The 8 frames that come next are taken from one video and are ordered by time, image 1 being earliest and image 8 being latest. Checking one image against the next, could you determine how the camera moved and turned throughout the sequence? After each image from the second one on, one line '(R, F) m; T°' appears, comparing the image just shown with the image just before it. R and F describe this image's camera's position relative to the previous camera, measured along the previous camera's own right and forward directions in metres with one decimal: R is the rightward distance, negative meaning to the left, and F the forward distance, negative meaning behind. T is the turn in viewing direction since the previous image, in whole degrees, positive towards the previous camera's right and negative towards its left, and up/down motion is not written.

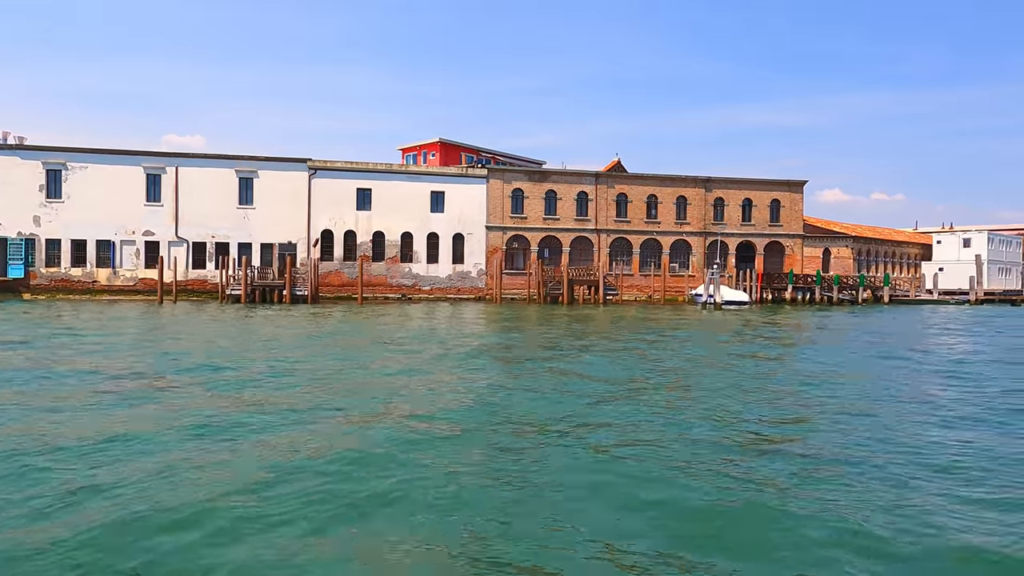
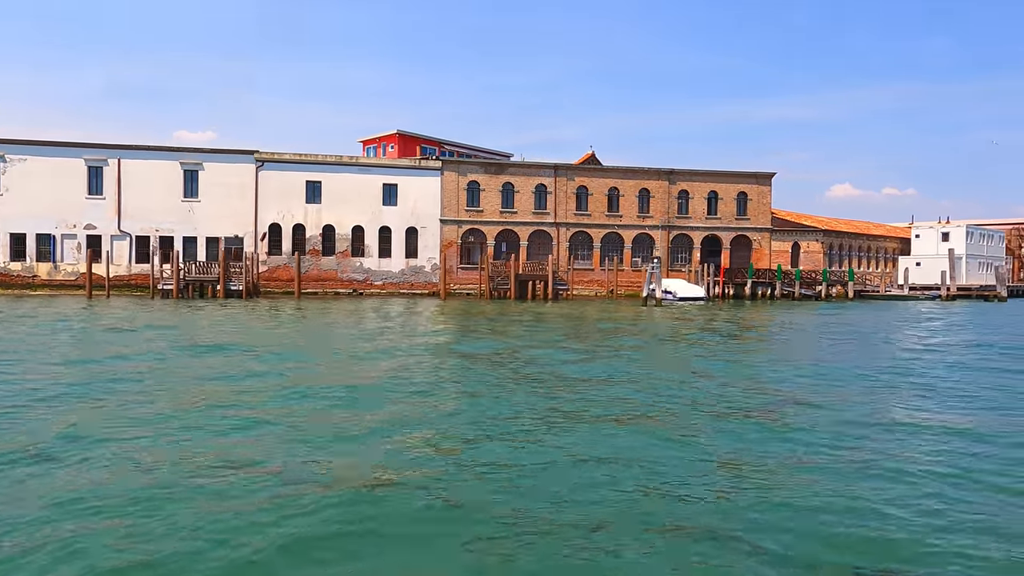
(+3.1, +0.9) m; -1°
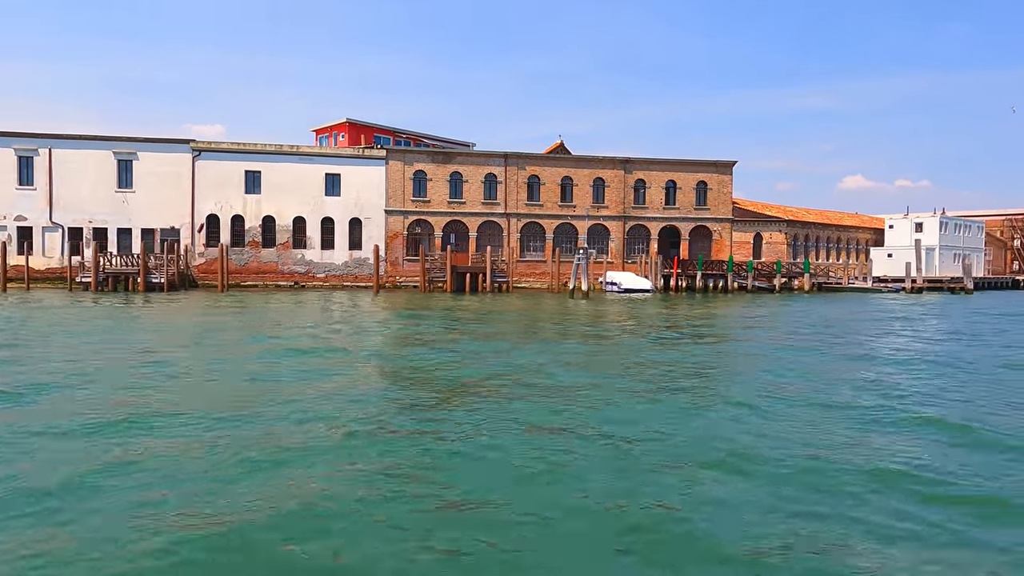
(+3.4, +1.1) m; -1°
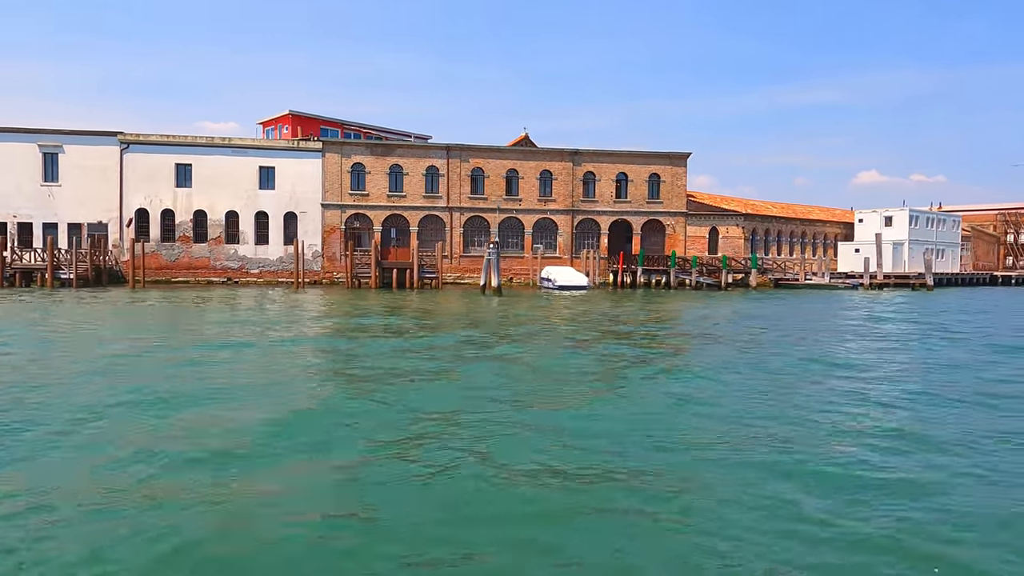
(+3.8, +1.2) m; -1°
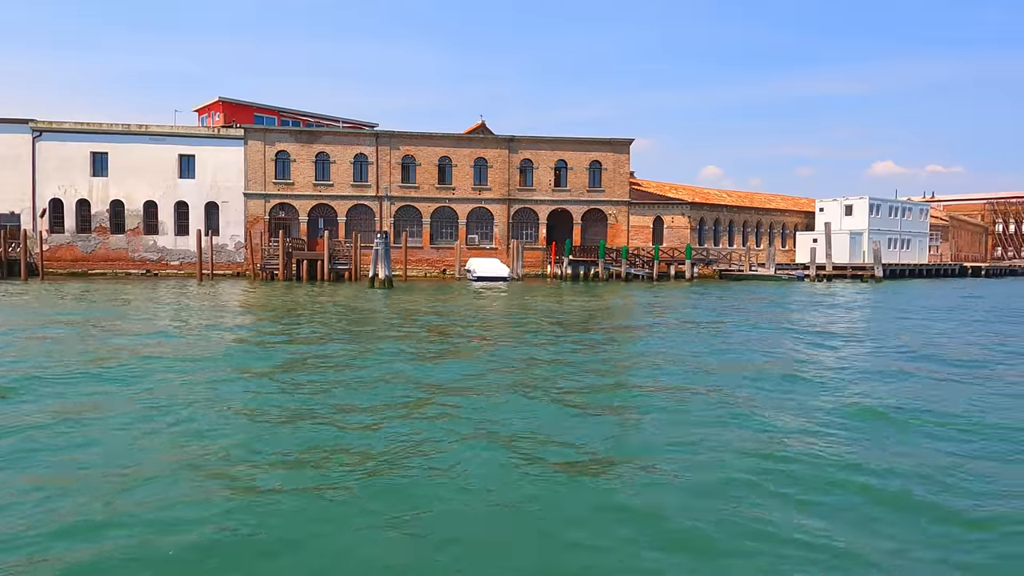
(+4.1, +1.4) m; -1°
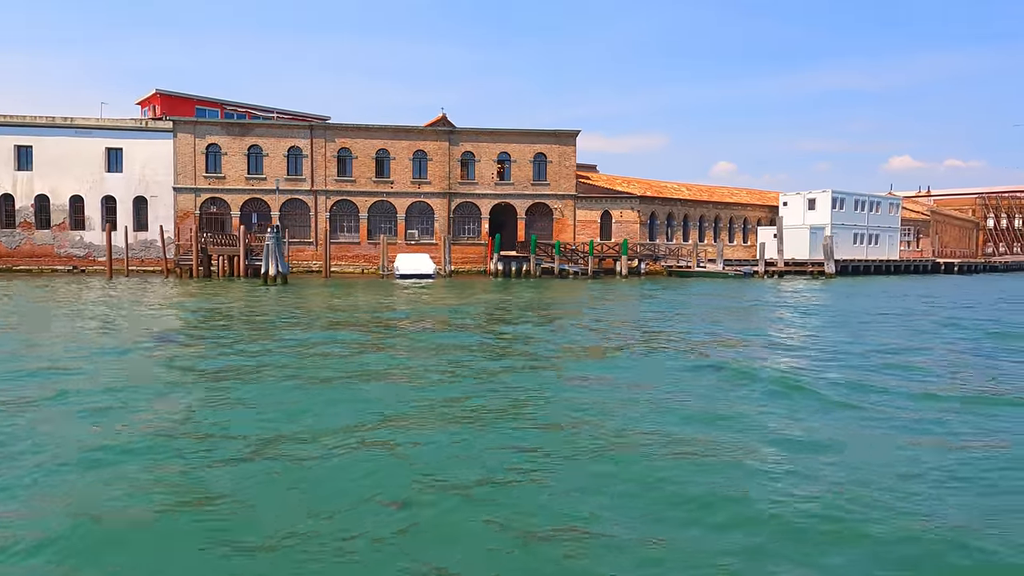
(+3.7, +1.2) m; -1°
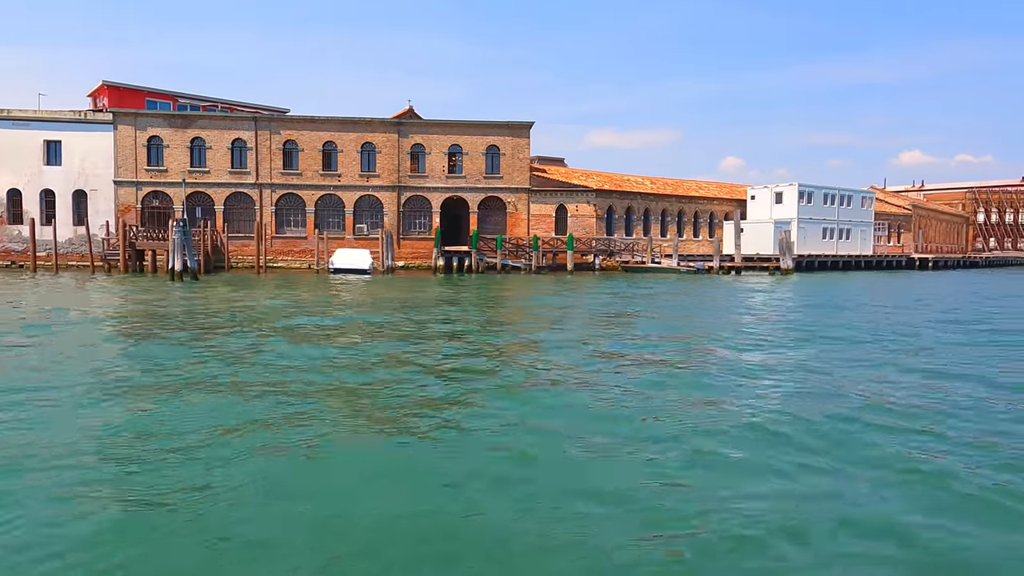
(+2.8, +0.9) m; -1°
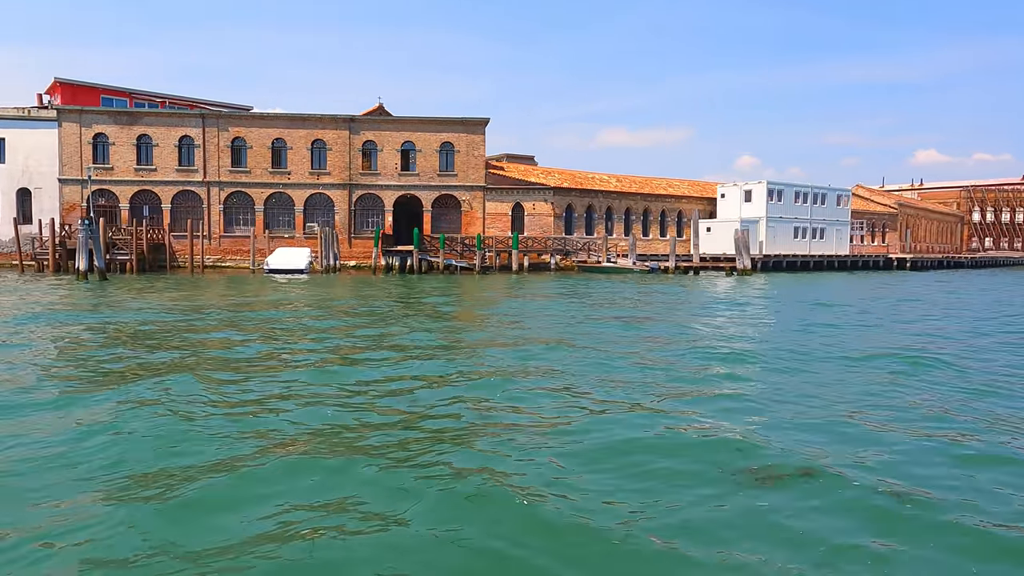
(+2.9, +0.9) m; -1°
